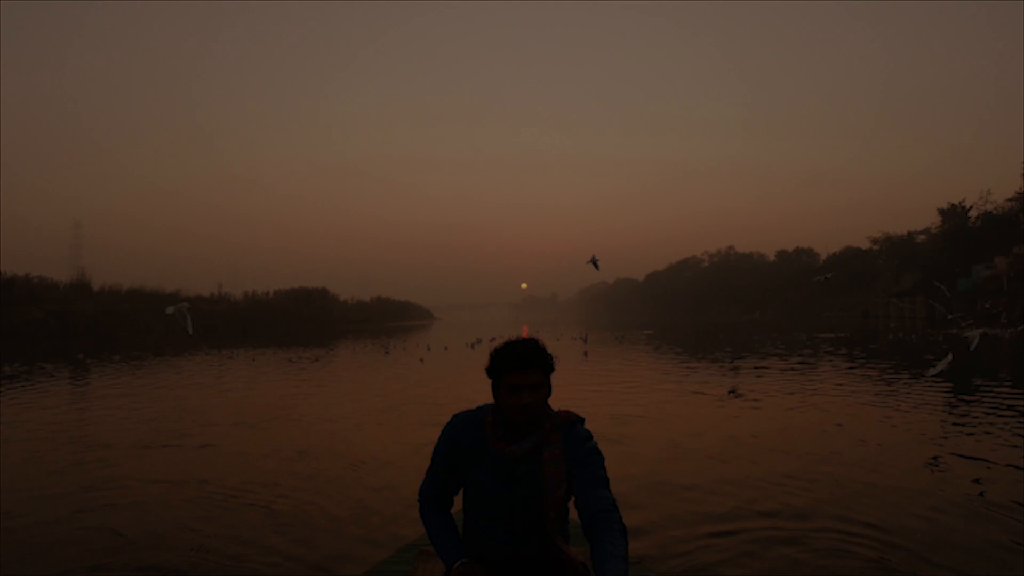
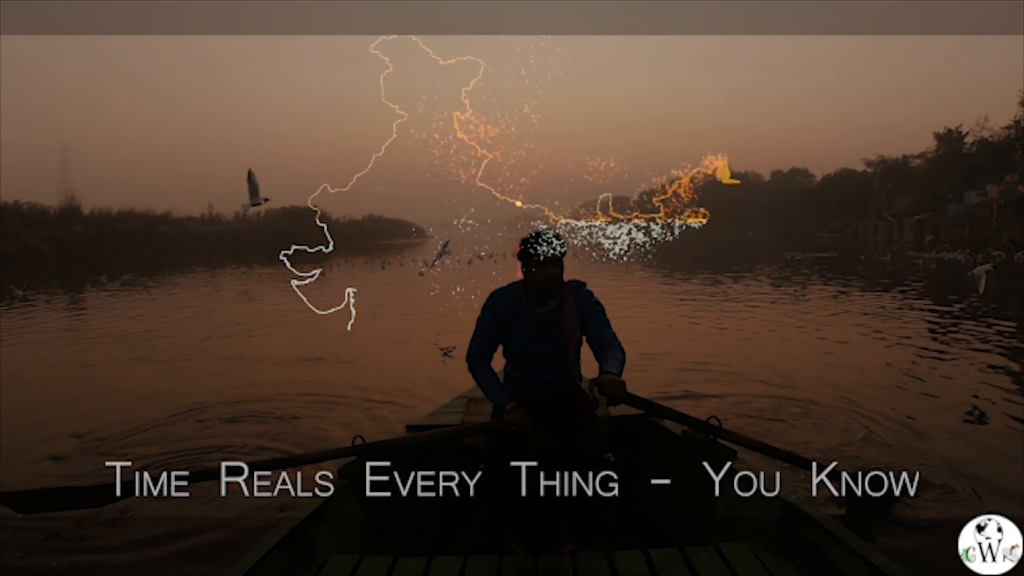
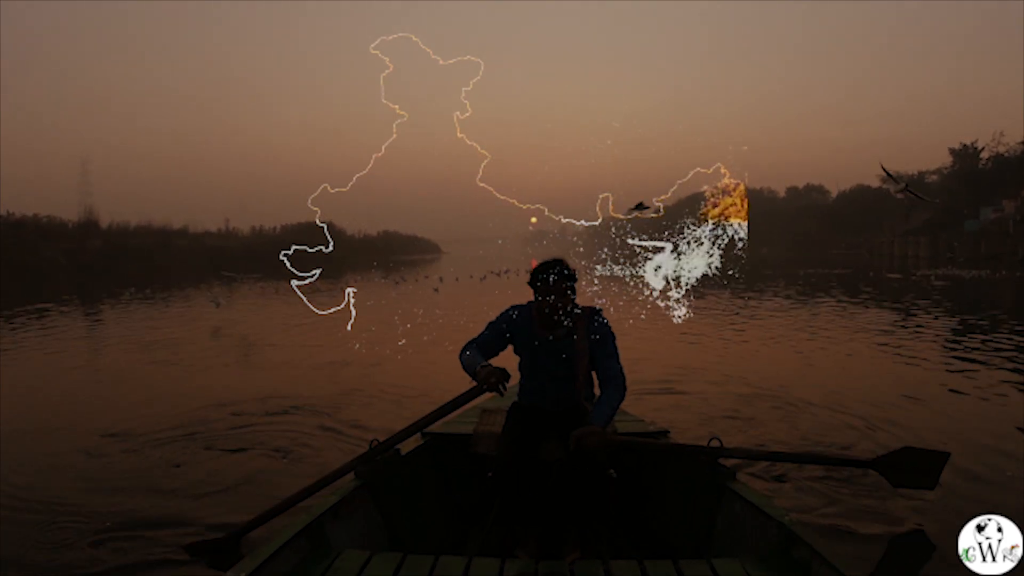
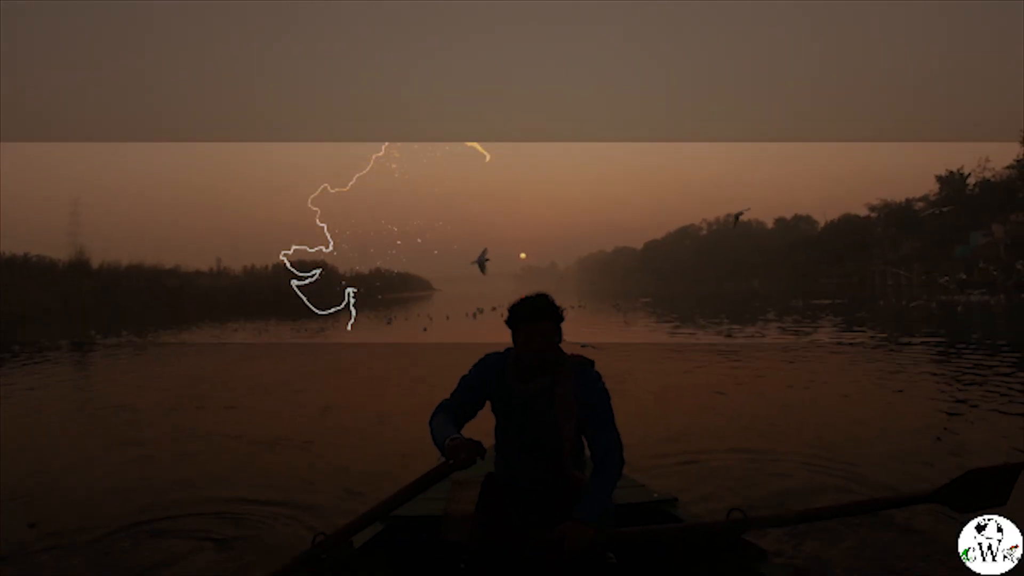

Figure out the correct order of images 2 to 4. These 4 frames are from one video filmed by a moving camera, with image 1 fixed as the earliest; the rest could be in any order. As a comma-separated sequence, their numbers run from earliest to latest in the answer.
4, 2, 3
